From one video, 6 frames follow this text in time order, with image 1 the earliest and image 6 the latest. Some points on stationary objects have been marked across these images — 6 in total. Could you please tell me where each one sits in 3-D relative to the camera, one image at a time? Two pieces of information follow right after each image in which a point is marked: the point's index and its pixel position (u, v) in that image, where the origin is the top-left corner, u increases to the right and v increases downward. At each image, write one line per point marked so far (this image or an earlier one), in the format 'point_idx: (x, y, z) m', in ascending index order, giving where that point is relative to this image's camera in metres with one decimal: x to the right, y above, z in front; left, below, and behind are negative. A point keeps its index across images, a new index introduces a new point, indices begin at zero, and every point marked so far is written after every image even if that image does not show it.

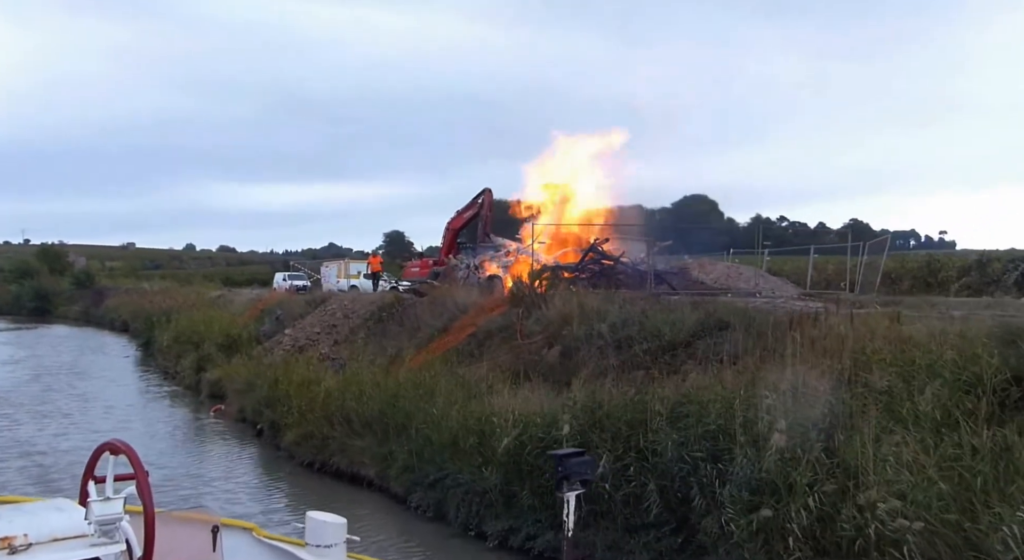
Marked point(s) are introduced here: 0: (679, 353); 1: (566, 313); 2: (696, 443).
0: (+2.2, -1.0, +13.0) m
1: (+0.9, -0.6, +16.3) m
2: (+1.7, -1.5, +8.9) m
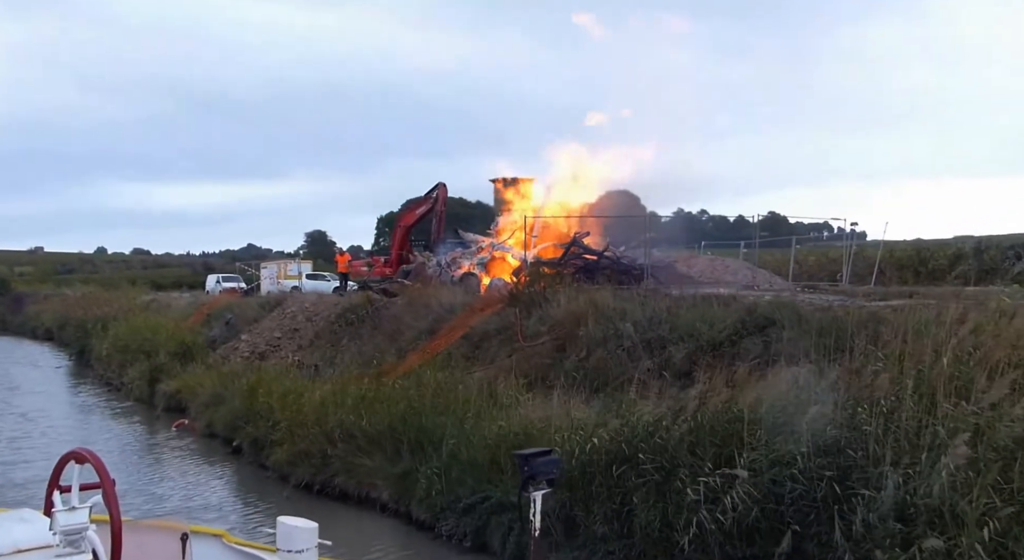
0: (+2.5, -0.9, +11.9) m
1: (+1.0, -0.5, +15.1) m
2: (+2.4, -1.4, +7.7) m
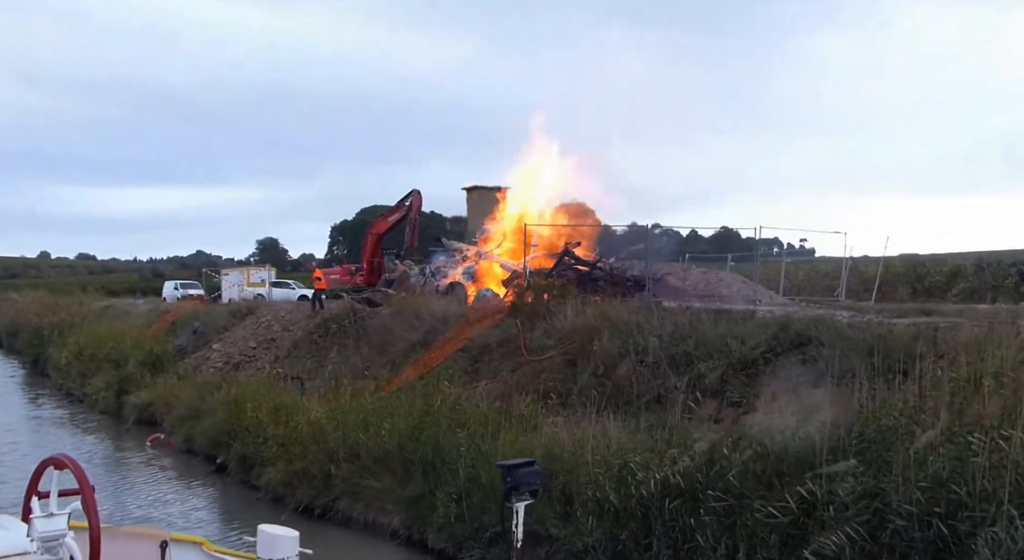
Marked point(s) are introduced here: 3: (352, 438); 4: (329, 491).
0: (+2.8, -1.0, +11.2) m
1: (+1.1, -0.7, +14.4) m
2: (+2.8, -1.5, +7.1) m
3: (-2.0, -2.0, +12.4) m
4: (-2.3, -2.6, +12.3) m
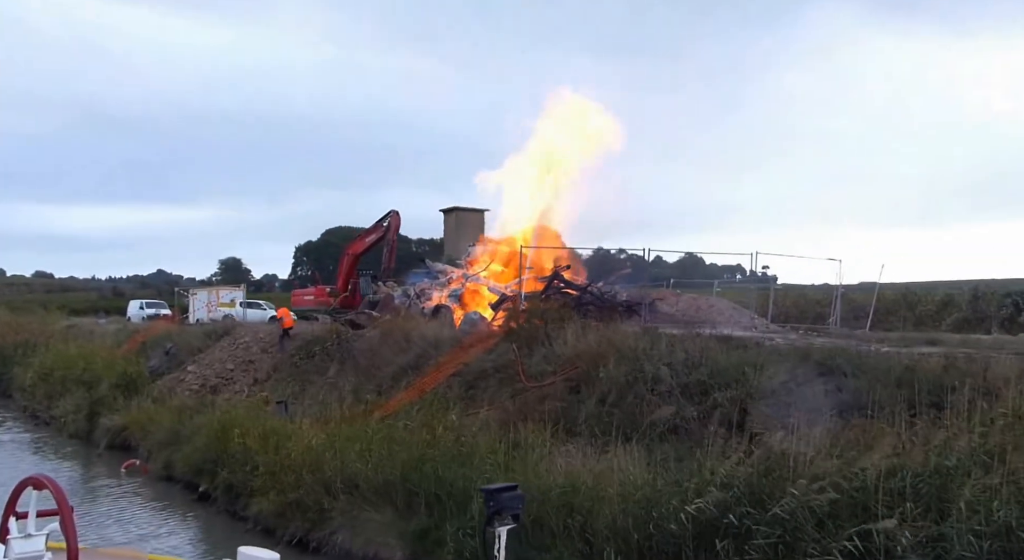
0: (+2.9, -1.3, +10.8) m
1: (+1.2, -1.0, +13.9) m
2: (+3.1, -1.7, +6.7) m
3: (-1.9, -2.2, +11.8) m
4: (-2.2, -2.8, +11.7) m
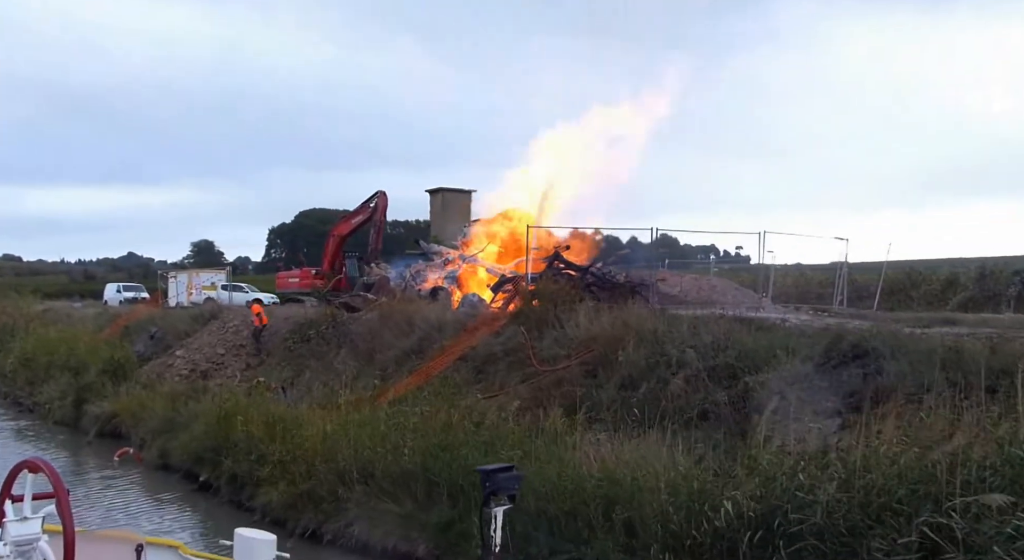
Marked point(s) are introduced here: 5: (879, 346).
0: (+3.2, -1.1, +10.4) m
1: (+1.3, -0.7, +13.5) m
2: (+3.4, -1.6, +6.3) m
3: (-1.7, -2.0, +11.3) m
4: (-1.9, -2.6, +11.2) m
5: (+3.9, -0.7, +10.5) m
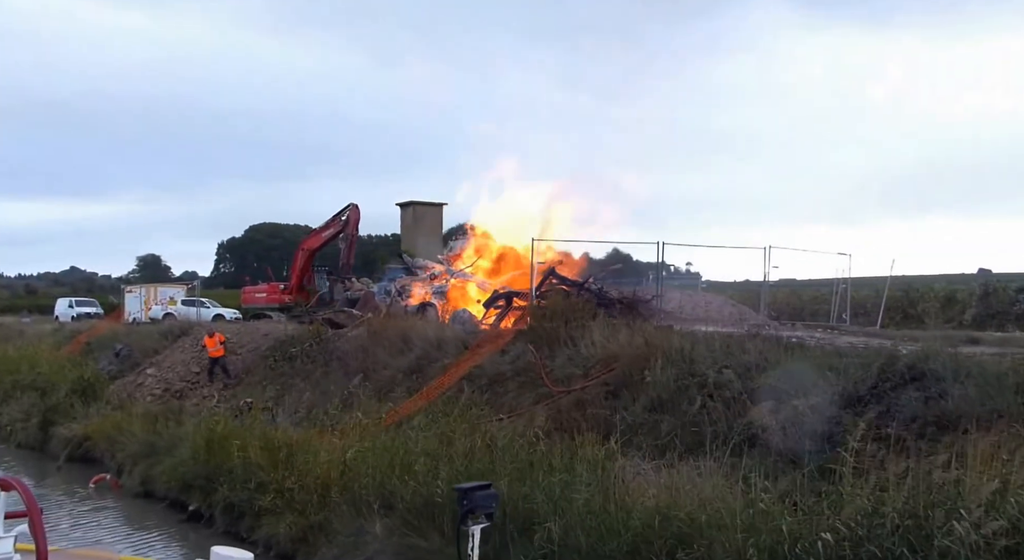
0: (+3.5, -1.3, +9.8) m
1: (+1.6, -0.9, +12.8) m
2: (+4.0, -1.7, +5.7) m
3: (-1.3, -2.2, +10.5) m
4: (-1.6, -2.8, +10.3) m
5: (+4.2, -0.9, +9.9) m
